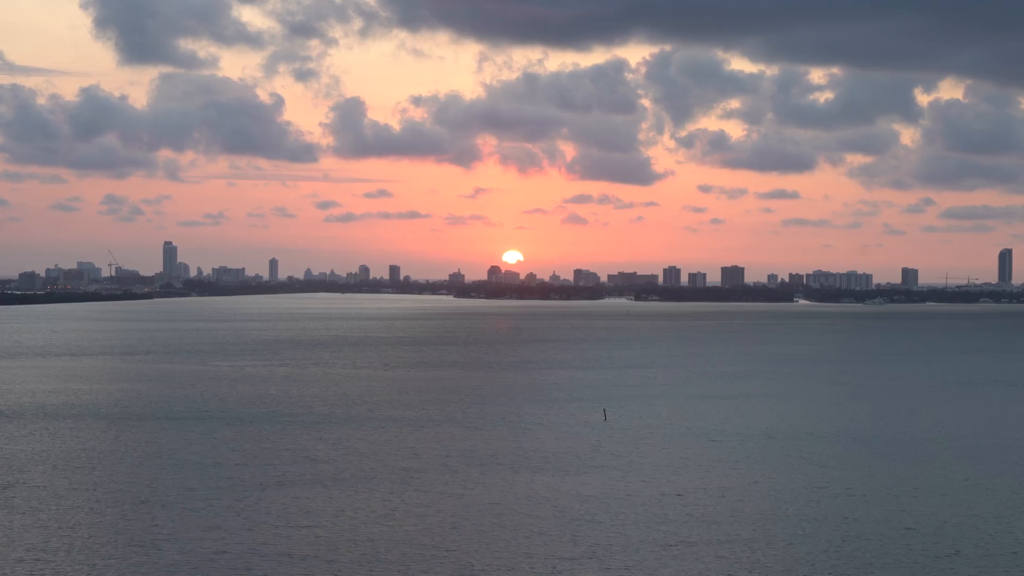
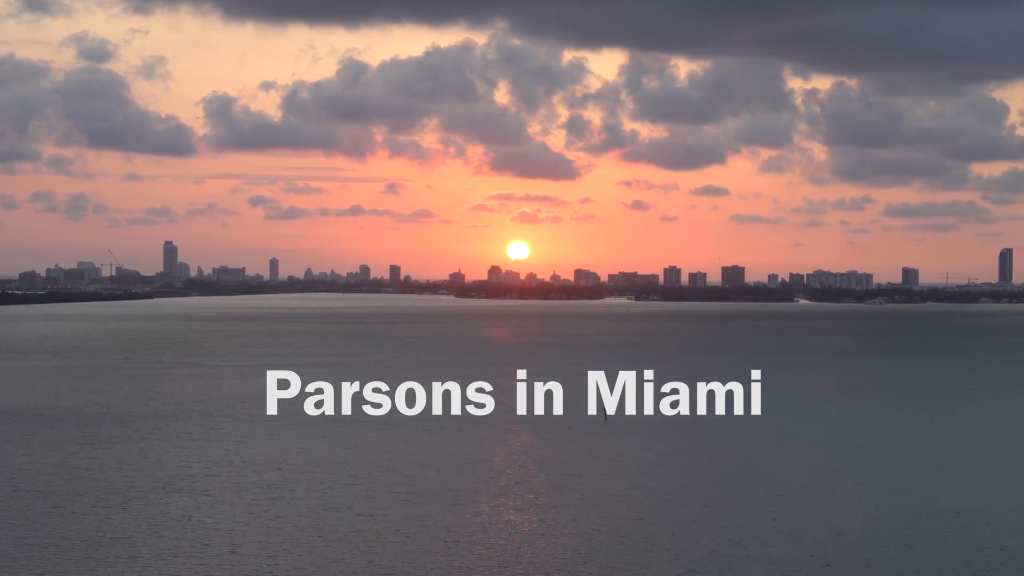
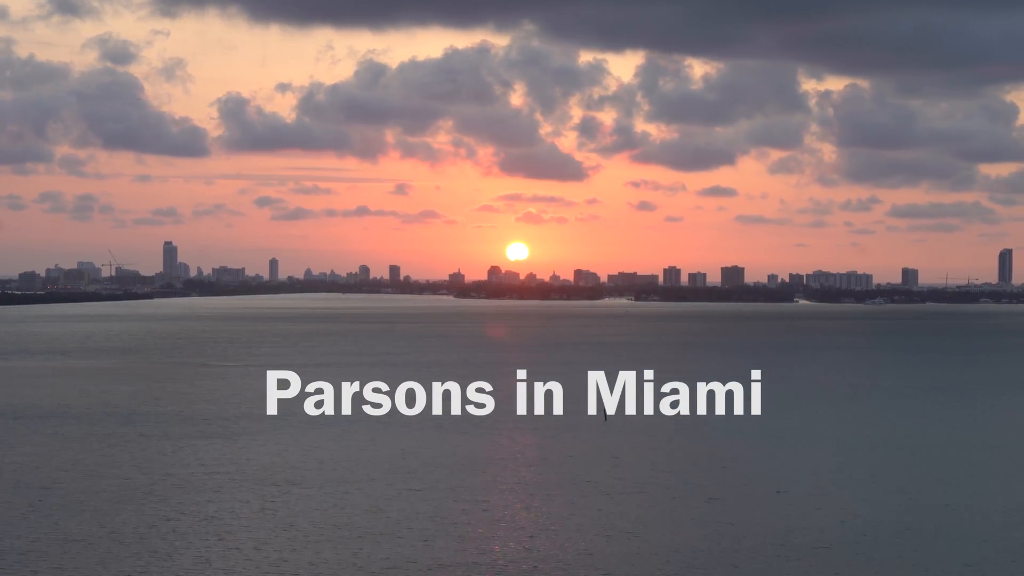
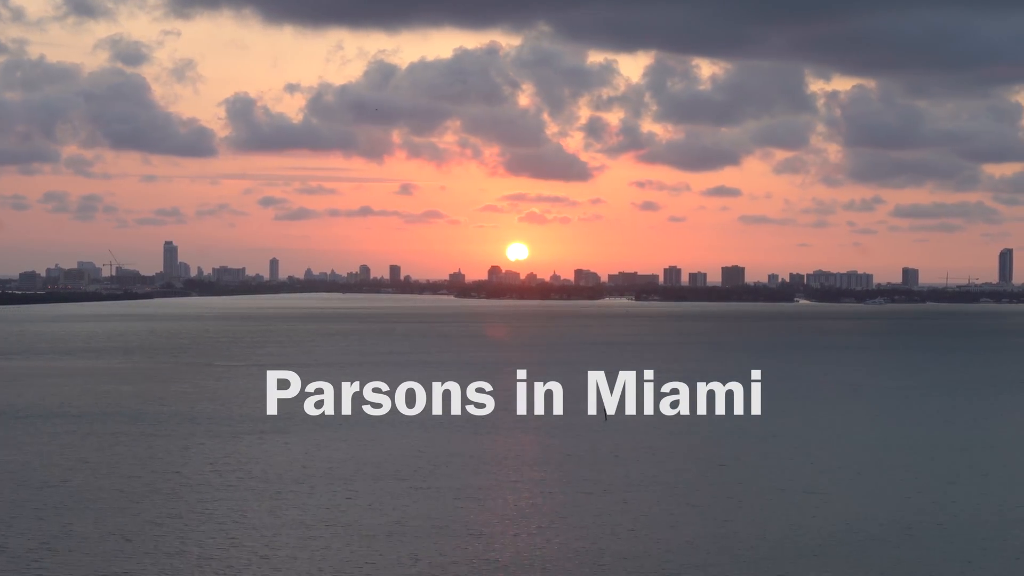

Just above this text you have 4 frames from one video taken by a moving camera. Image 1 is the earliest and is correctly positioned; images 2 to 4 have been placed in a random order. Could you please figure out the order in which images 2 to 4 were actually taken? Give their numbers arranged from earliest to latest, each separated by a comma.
4, 3, 2
